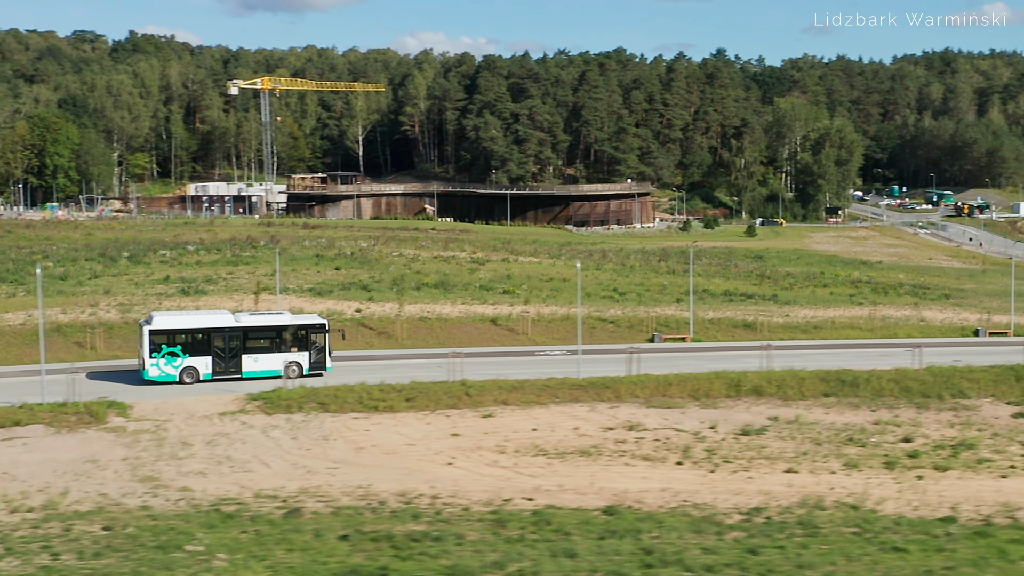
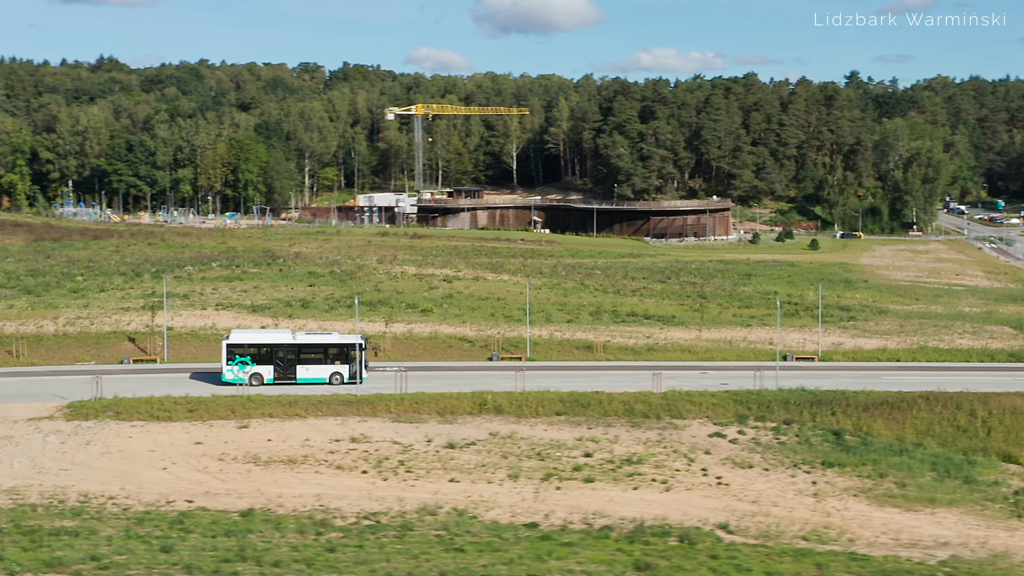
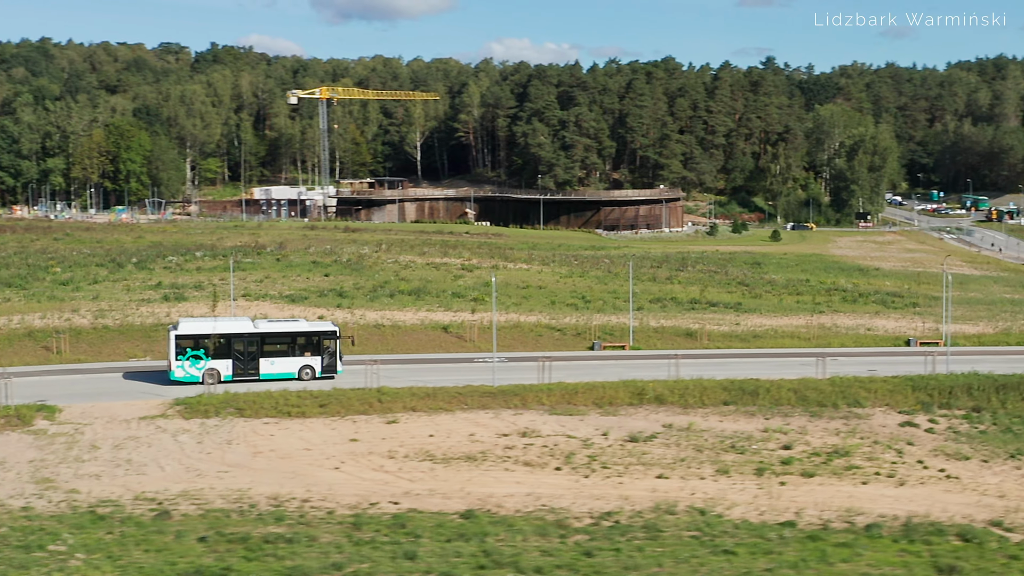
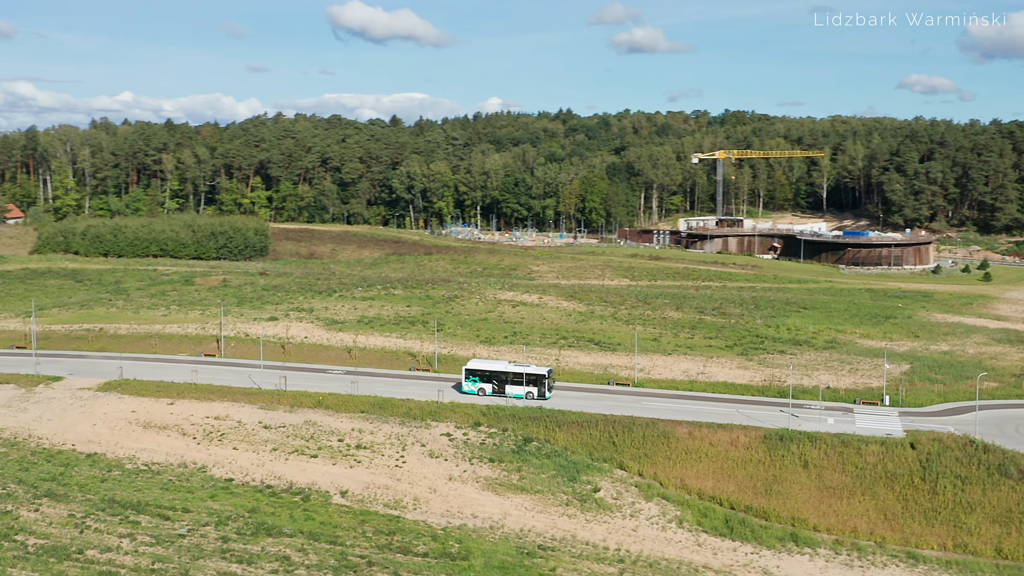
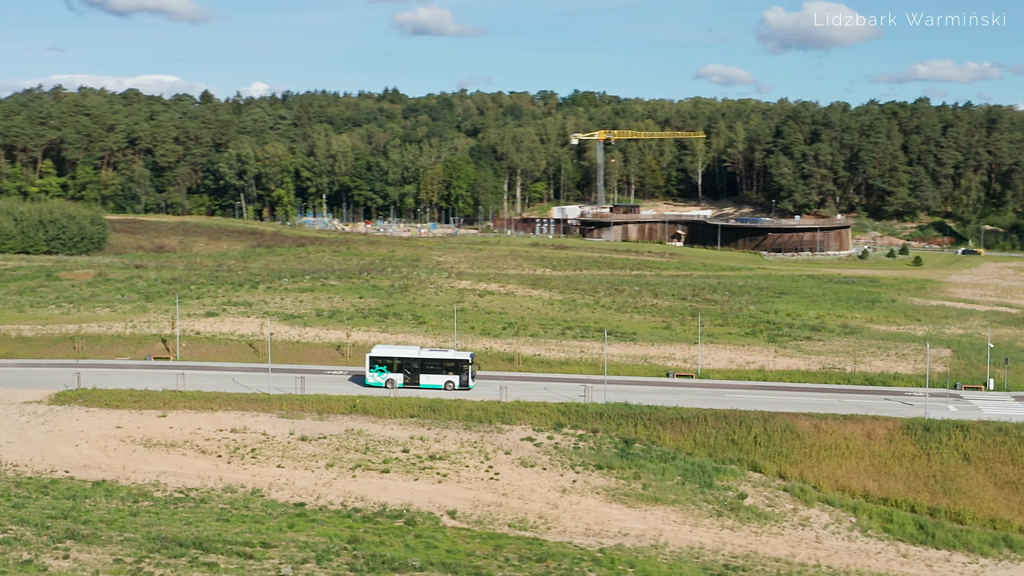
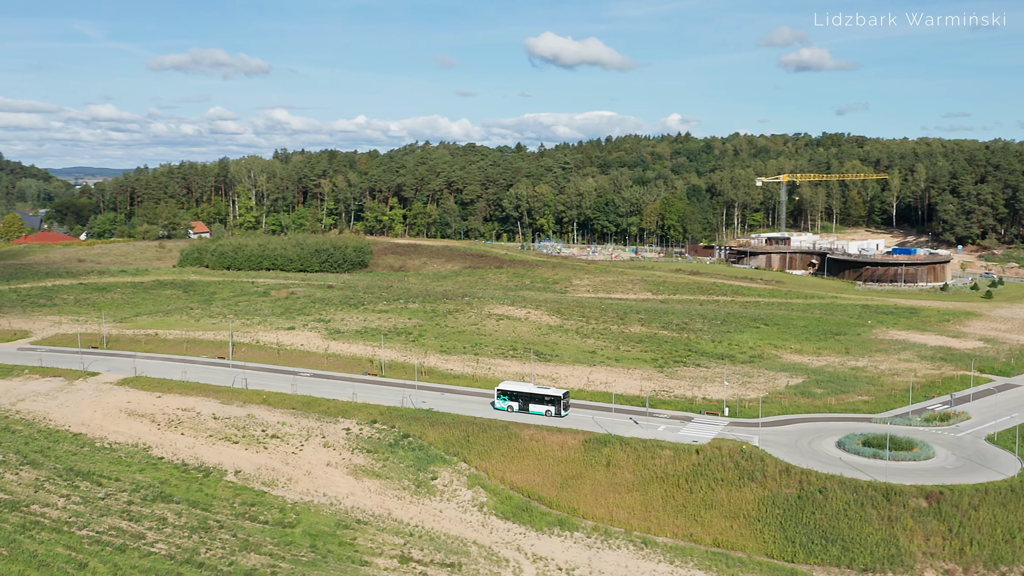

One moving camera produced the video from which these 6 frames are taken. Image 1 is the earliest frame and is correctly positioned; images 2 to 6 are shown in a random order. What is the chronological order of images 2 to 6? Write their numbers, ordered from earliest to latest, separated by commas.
3, 2, 5, 4, 6
